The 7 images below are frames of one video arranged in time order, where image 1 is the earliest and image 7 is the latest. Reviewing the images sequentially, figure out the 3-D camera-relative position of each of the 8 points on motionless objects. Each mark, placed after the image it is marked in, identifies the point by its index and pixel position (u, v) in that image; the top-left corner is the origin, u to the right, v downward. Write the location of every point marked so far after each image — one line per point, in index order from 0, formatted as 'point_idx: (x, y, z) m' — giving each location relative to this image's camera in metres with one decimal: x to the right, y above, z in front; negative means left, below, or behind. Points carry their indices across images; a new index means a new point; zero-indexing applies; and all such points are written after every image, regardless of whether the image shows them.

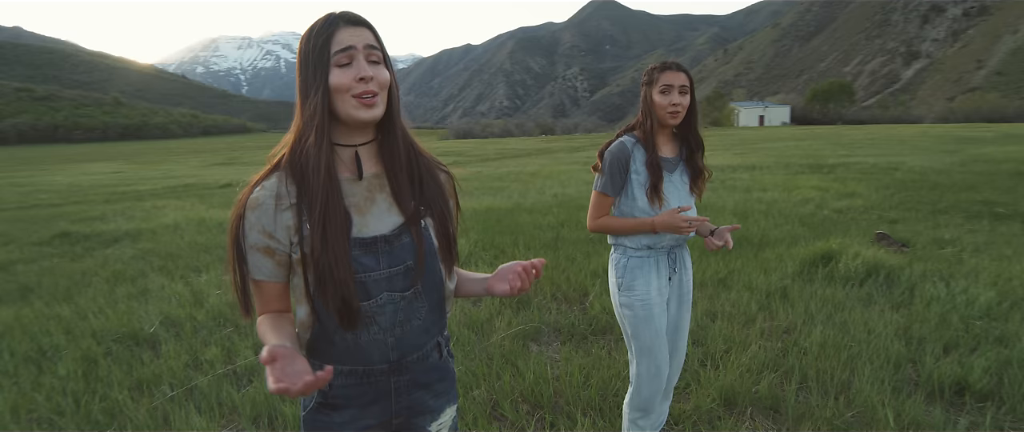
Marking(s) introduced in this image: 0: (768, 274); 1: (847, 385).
0: (+2.7, -0.6, +5.6) m
1: (+2.1, -1.0, +3.2) m
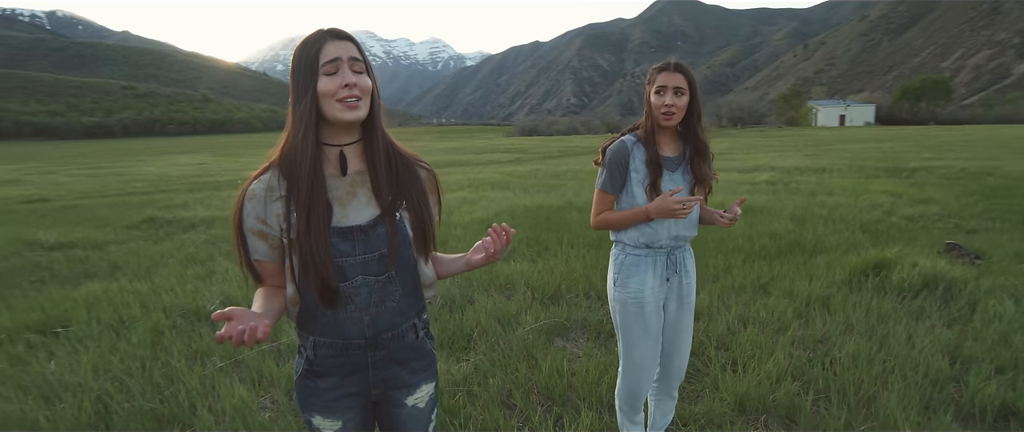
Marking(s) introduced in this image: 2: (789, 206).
0: (+3.1, -0.7, +5.4) m
1: (+2.2, -1.1, +3.1) m
2: (+5.5, +0.2, +10.5) m
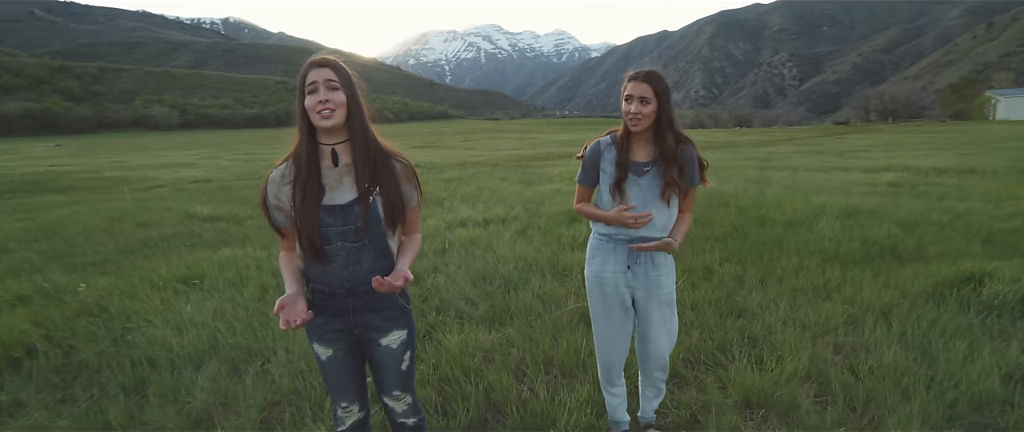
0: (+3.6, -0.7, +5.1) m
1: (+2.2, -1.1, +3.0) m
2: (+7.1, +0.1, +9.6) m
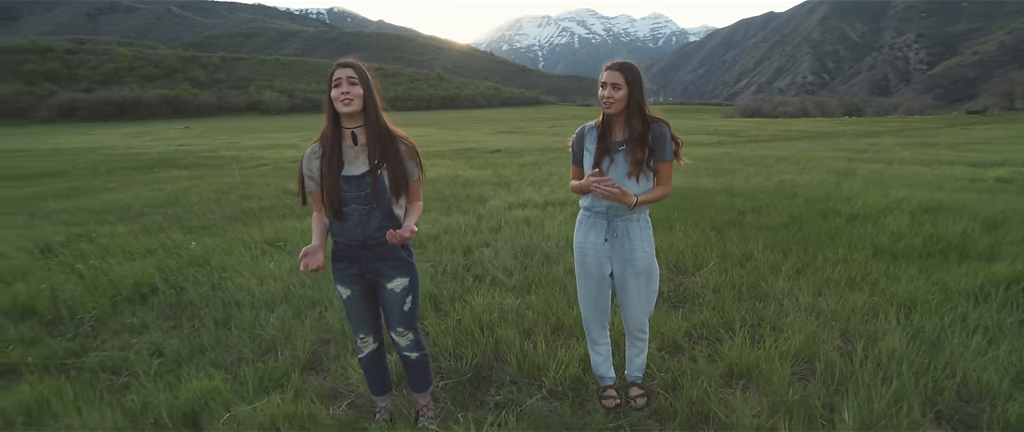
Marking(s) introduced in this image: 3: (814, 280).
0: (+3.9, -0.6, +5.0) m
1: (+2.2, -1.0, +3.2) m
2: (+8.1, +0.1, +8.8) m
3: (+3.0, -0.6, +5.1) m
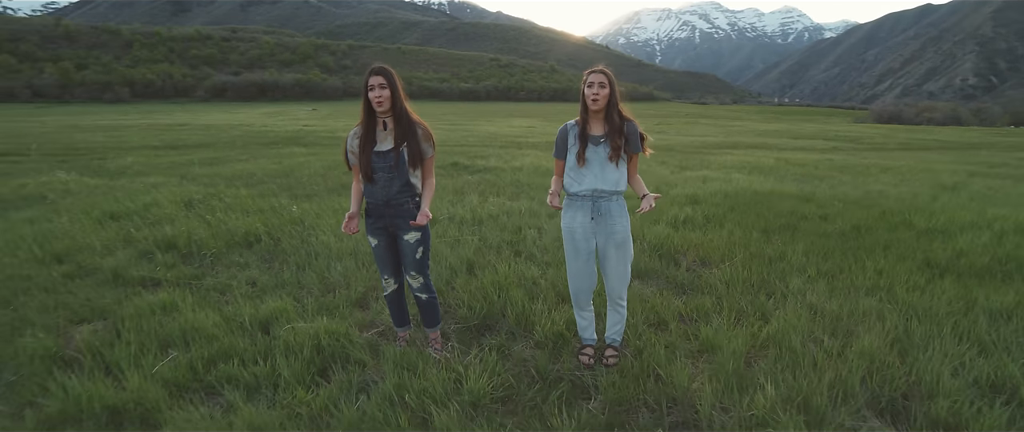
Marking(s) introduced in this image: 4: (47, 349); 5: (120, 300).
0: (+4.1, -0.8, +4.9) m
1: (+2.1, -1.0, +3.5) m
2: (+9.0, -0.3, +7.9) m
3: (+3.2, -0.7, +5.3) m
4: (-3.1, -0.9, +3.5) m
5: (-3.3, -0.7, +4.5) m
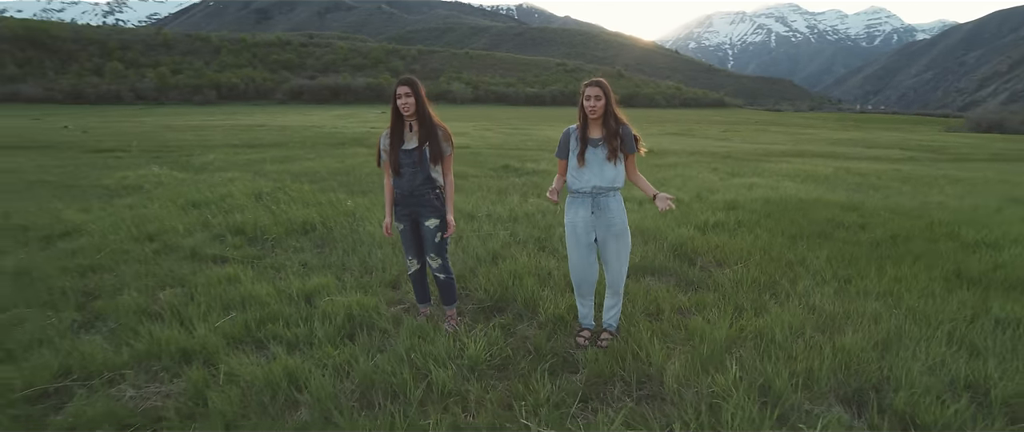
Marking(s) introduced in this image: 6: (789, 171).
0: (+4.3, -0.8, +4.9) m
1: (+2.0, -1.0, +3.7) m
2: (+9.4, -0.5, +7.4) m
3: (+3.4, -0.7, +5.4) m
4: (-3.1, -0.7, +4.4) m
5: (-3.2, -0.6, +5.3) m
6: (+8.9, +1.5, +17.2) m
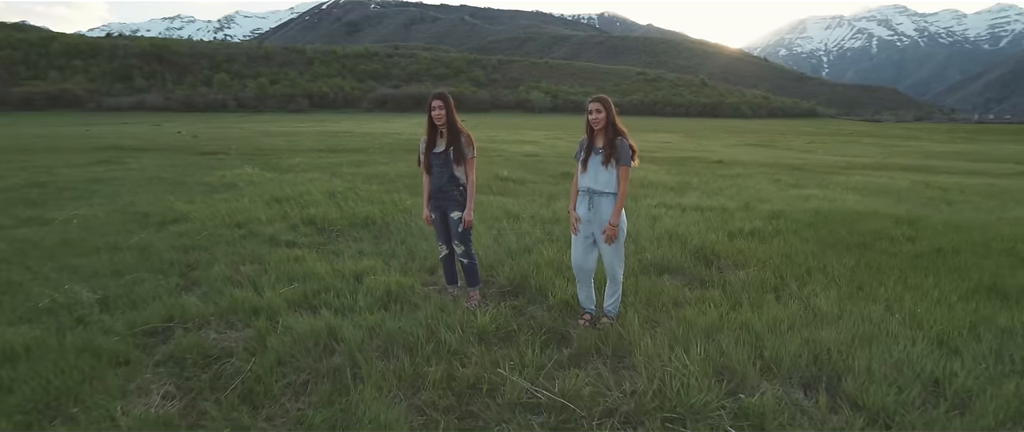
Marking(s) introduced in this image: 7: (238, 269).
0: (+4.4, -0.9, +5.0) m
1: (+2.0, -1.0, +4.1) m
2: (+9.9, -0.8, +6.7) m
3: (+3.6, -0.8, +5.5) m
4: (-3.0, -0.6, +5.4) m
5: (-2.9, -0.4, +6.4) m
6: (+10.8, +1.1, +16.6) m
7: (-3.0, -0.6, +5.7) m
